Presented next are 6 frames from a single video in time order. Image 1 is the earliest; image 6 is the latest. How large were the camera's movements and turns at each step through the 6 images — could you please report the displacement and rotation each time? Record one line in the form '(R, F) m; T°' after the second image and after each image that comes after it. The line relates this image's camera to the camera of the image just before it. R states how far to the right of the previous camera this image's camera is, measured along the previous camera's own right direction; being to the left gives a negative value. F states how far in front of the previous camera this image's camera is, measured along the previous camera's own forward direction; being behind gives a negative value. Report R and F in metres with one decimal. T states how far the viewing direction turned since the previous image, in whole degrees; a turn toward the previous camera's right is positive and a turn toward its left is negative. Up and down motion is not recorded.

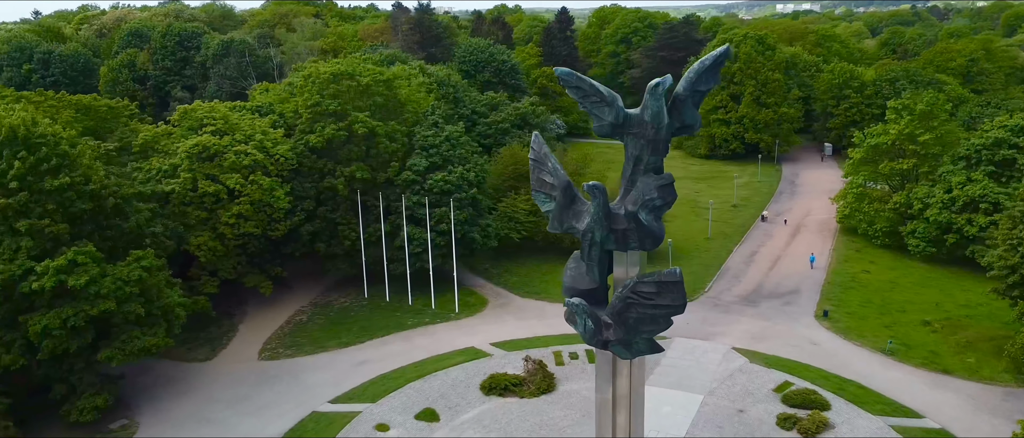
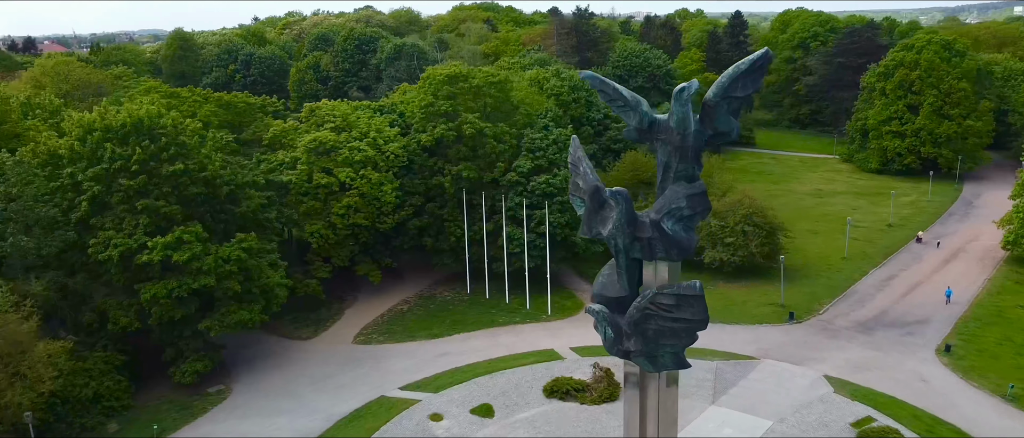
(+3.9, +0.3) m; -13°
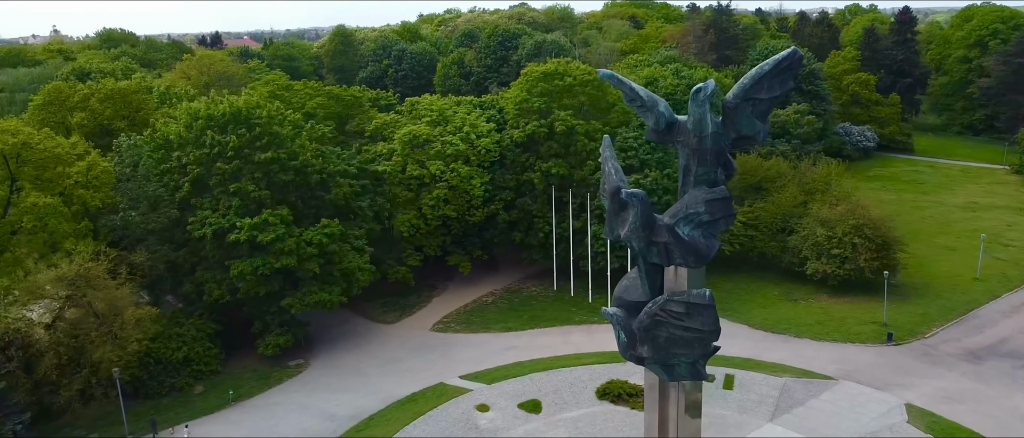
(+3.4, +0.2) m; -12°
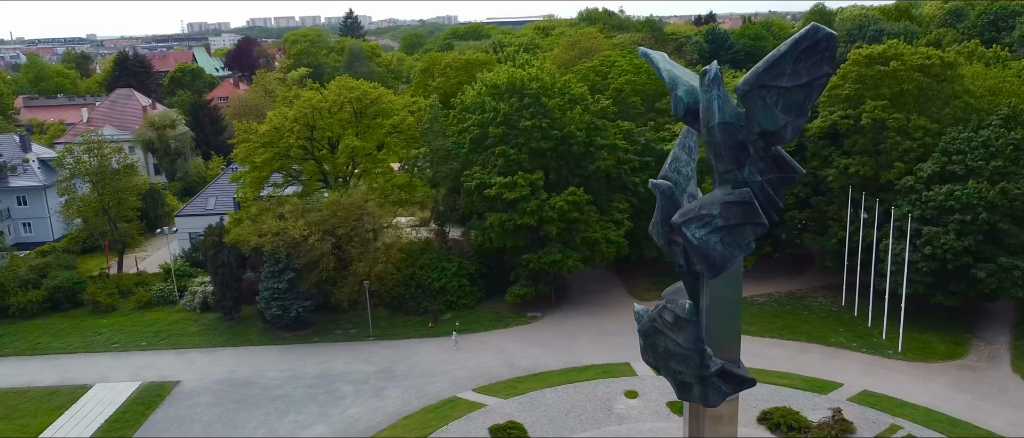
(+10.1, +3.1) m; -36°
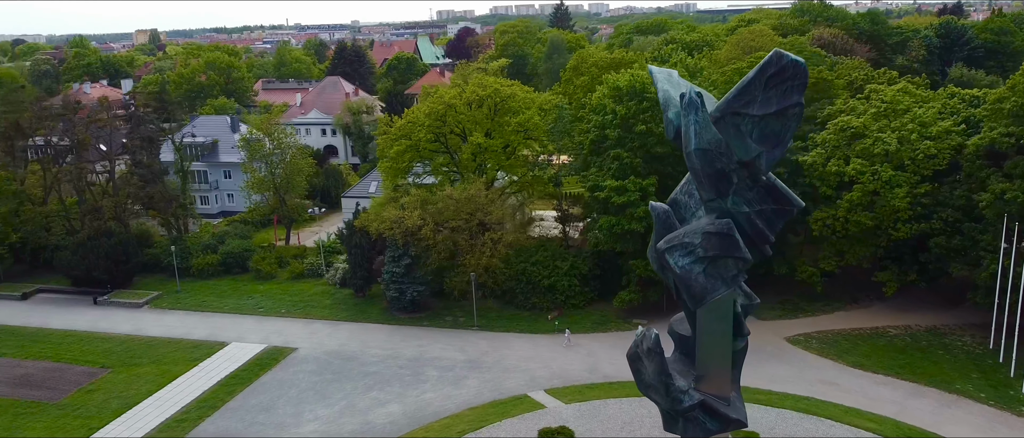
(+4.7, +0.4) m; -16°
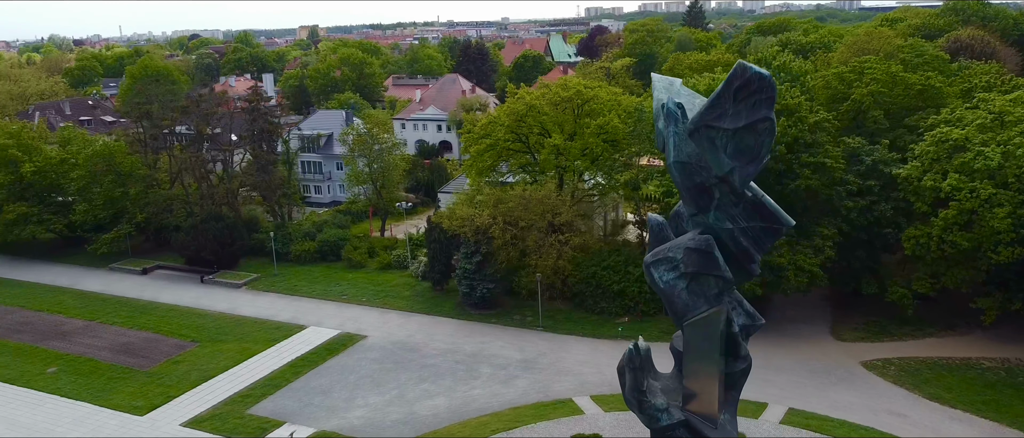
(+2.9, +0.2) m; -10°
